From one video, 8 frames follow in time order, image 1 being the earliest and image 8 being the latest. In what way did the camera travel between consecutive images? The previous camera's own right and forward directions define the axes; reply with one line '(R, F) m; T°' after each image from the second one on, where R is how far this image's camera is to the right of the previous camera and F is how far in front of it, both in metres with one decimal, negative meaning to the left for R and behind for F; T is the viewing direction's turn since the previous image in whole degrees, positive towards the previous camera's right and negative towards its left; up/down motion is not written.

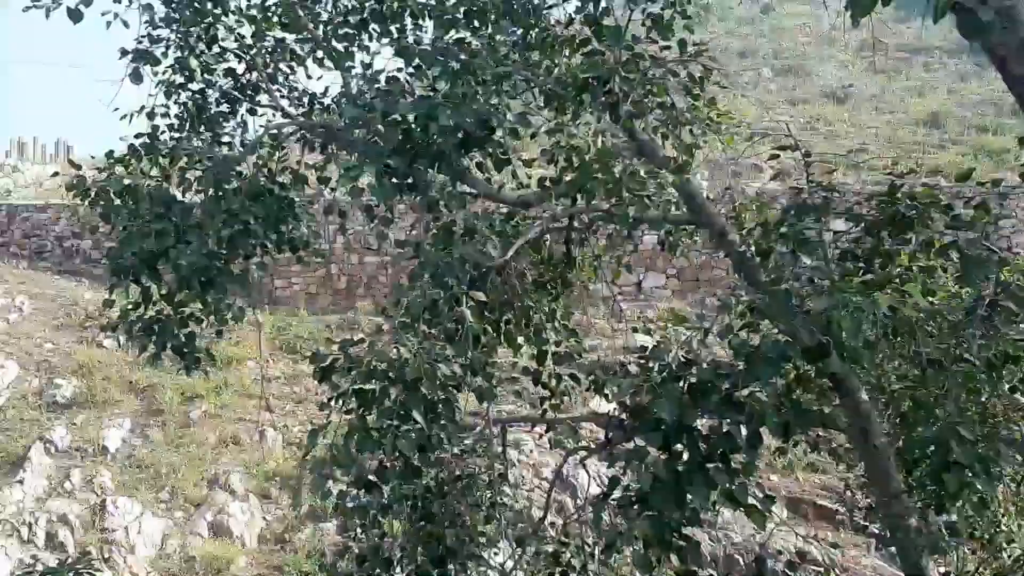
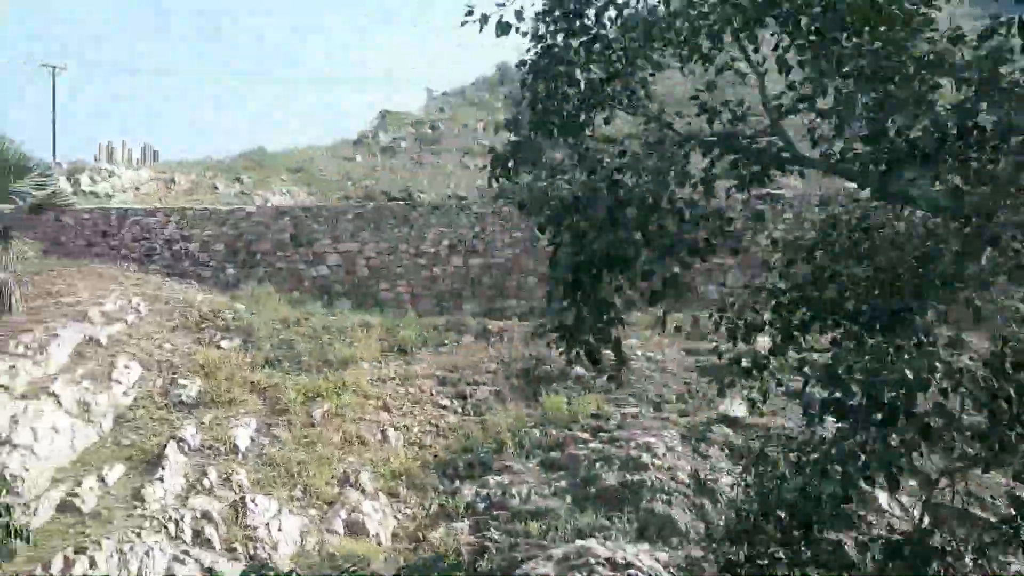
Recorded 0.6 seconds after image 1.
(-0.7, 0.0) m; -3°
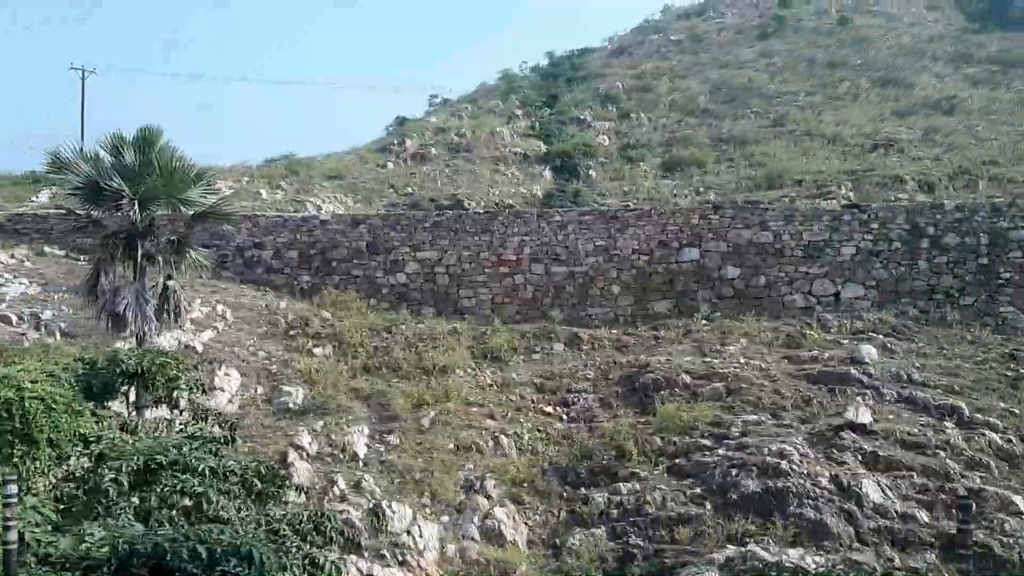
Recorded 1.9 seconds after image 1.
(-1.4, -0.1) m; +2°
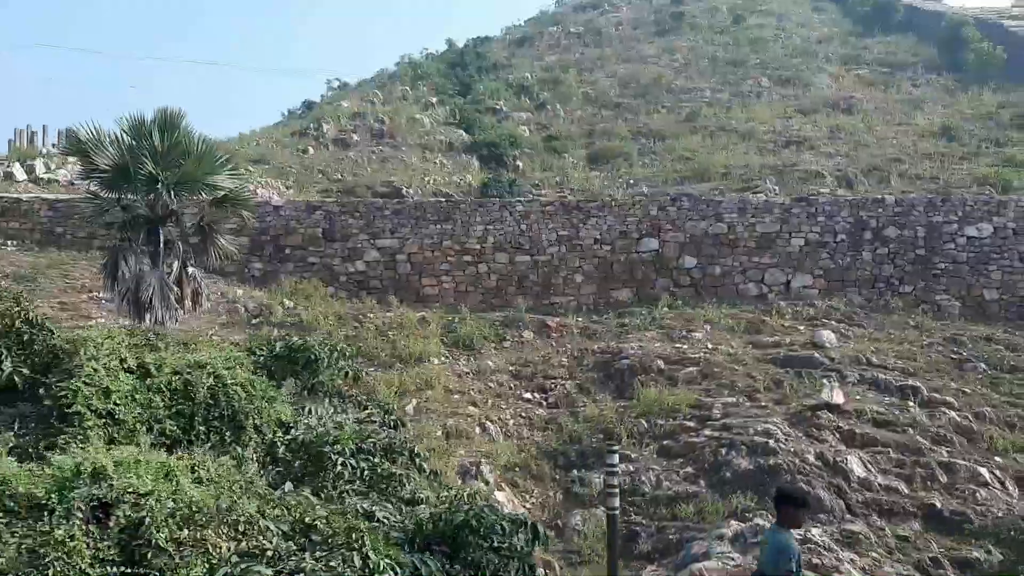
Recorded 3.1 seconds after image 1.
(-1.1, -0.1) m; +8°
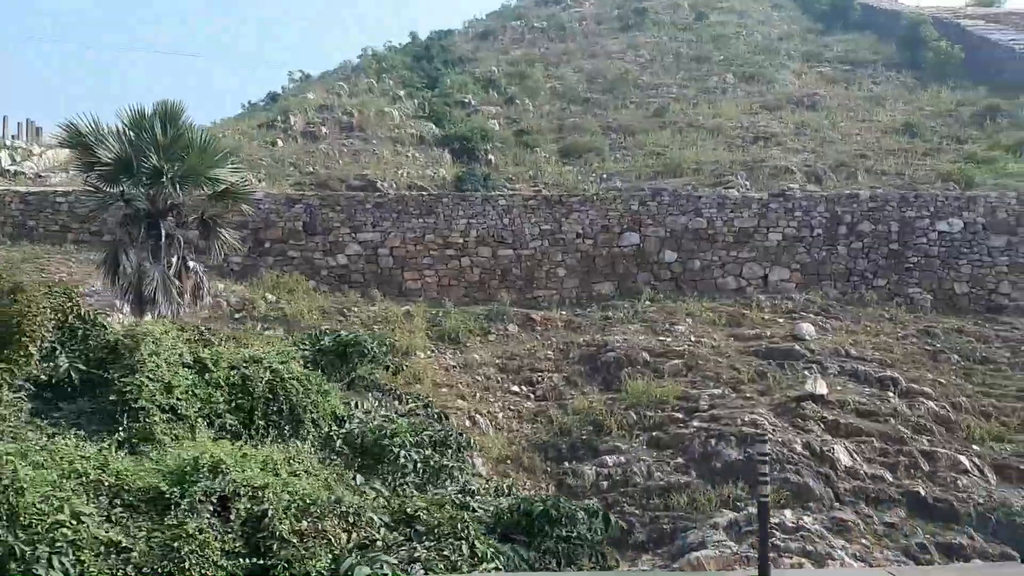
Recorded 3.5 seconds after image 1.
(-0.3, -0.1) m; +3°
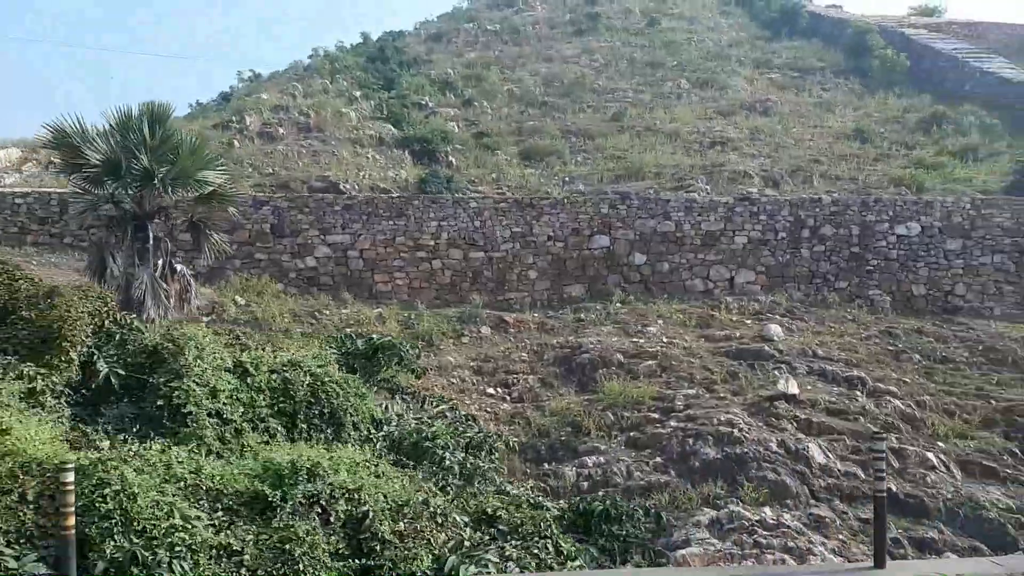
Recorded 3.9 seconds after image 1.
(-0.3, 0.0) m; +3°
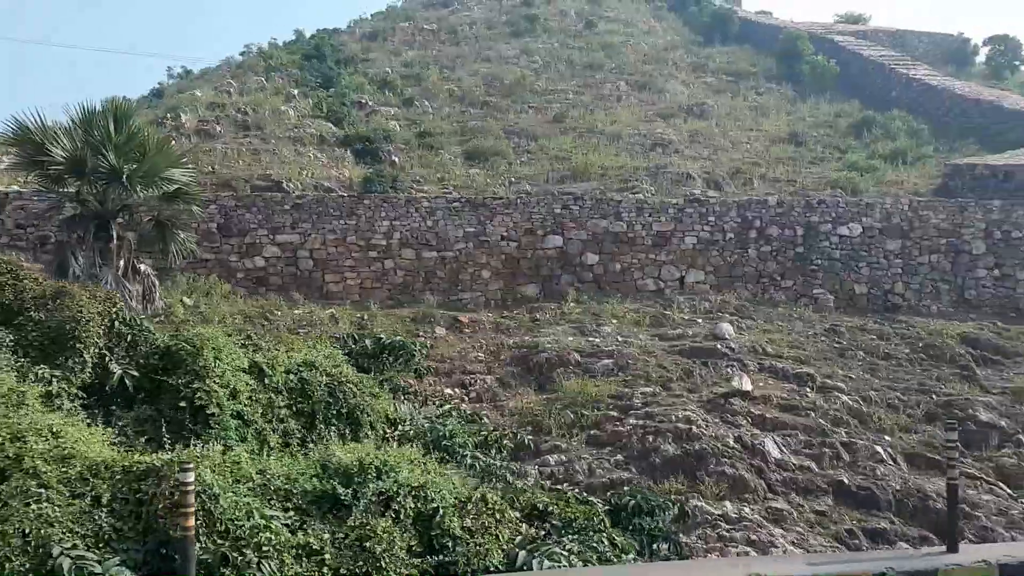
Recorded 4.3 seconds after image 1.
(-0.3, 0.0) m; +4°
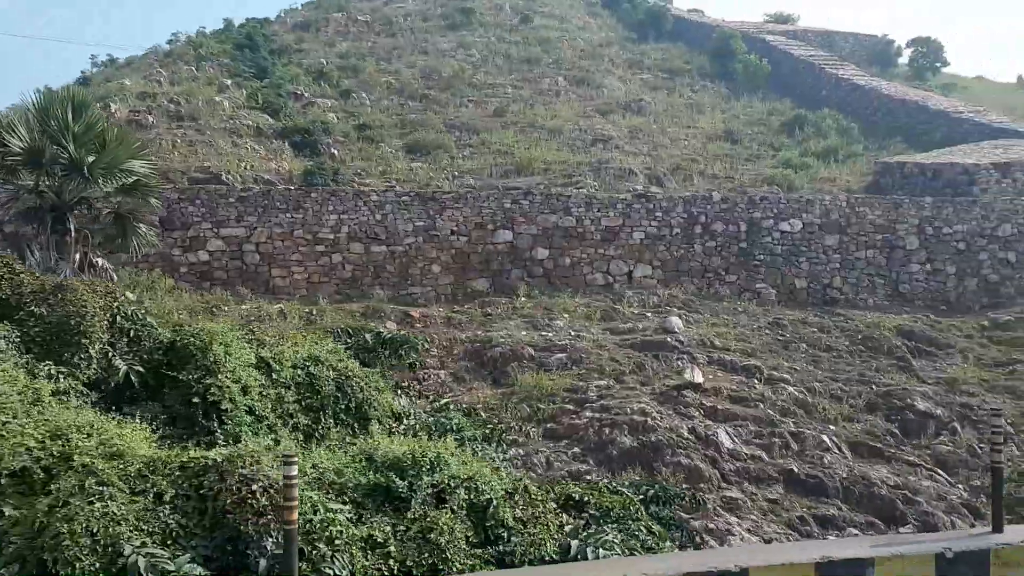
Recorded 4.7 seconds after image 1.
(-0.3, 0.0) m; +4°
